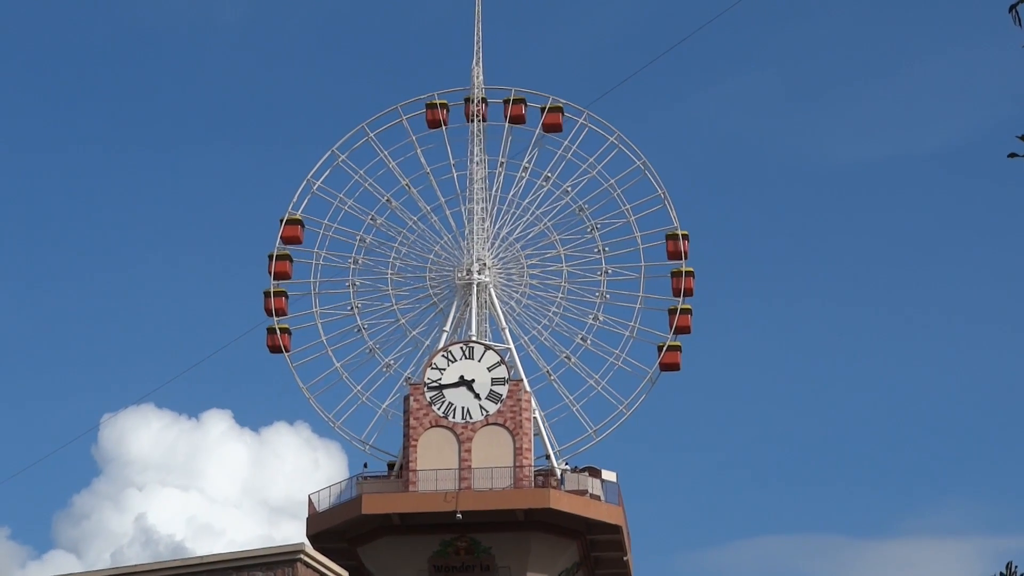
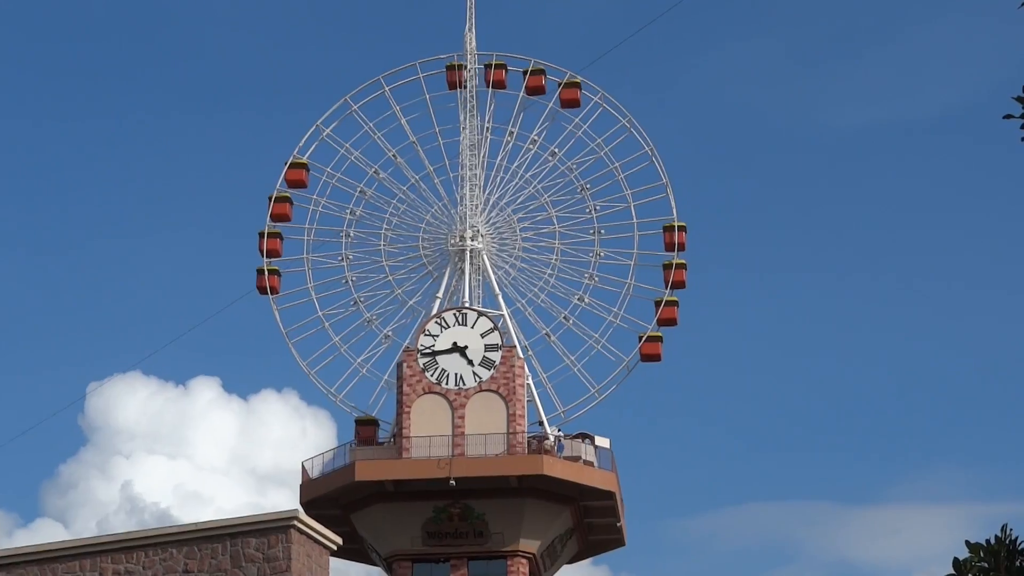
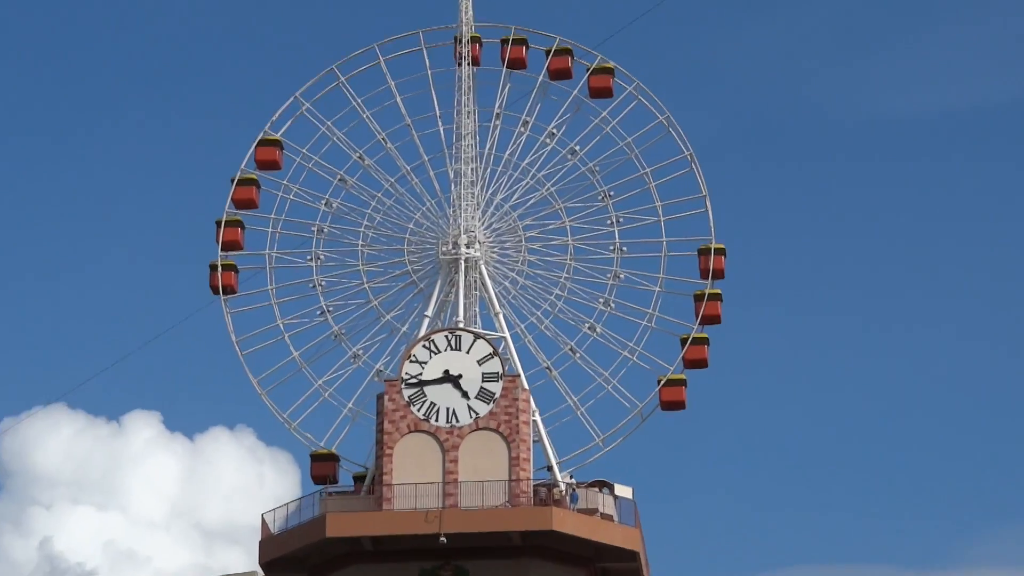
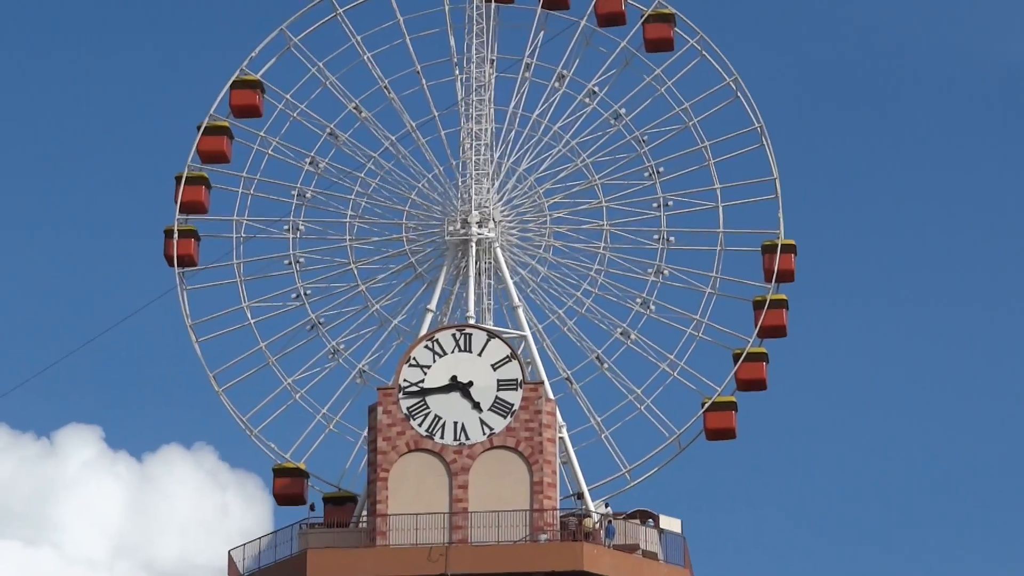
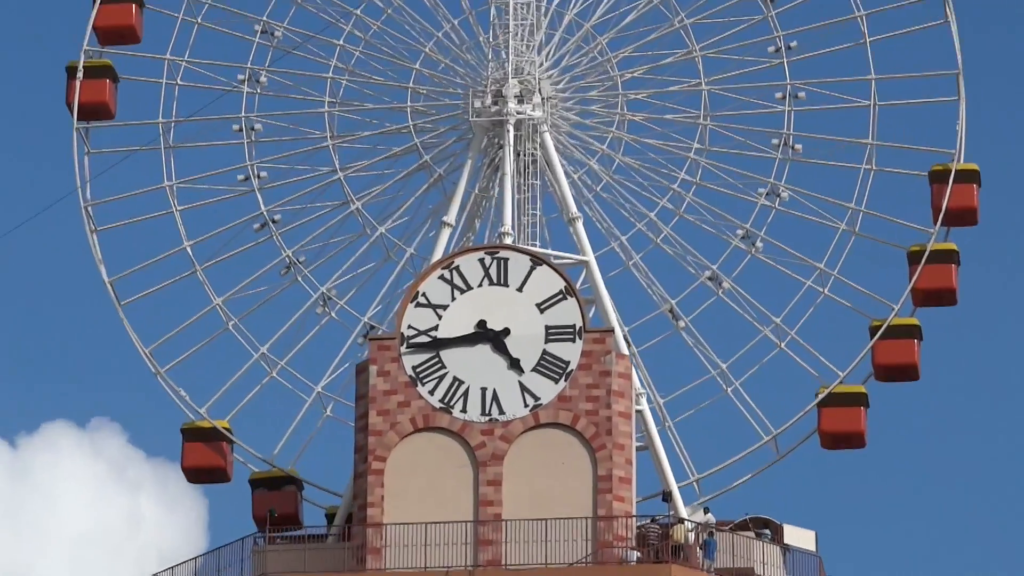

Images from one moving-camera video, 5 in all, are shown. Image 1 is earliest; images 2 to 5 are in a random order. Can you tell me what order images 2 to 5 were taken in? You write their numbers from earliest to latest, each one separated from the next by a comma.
2, 3, 4, 5
